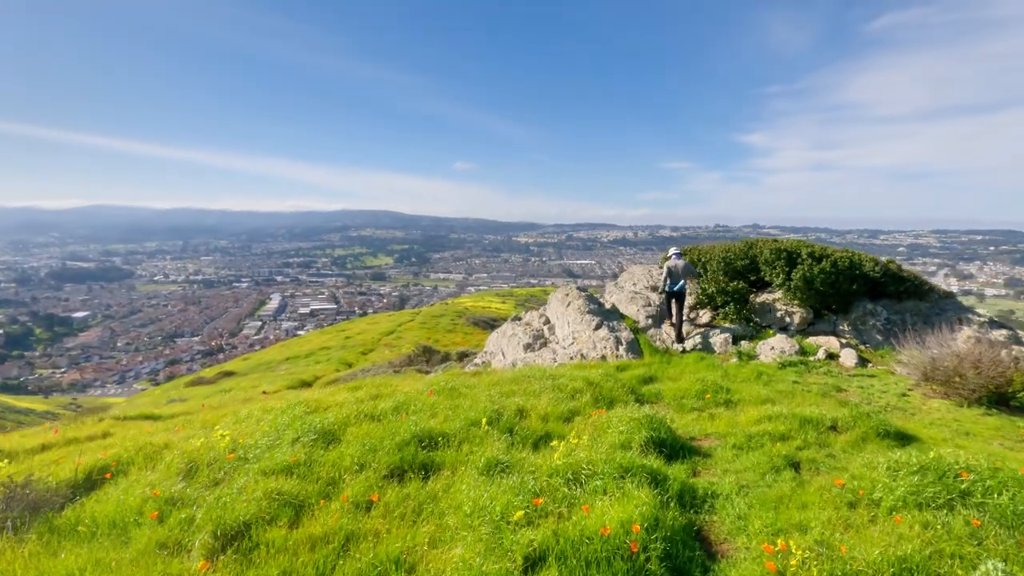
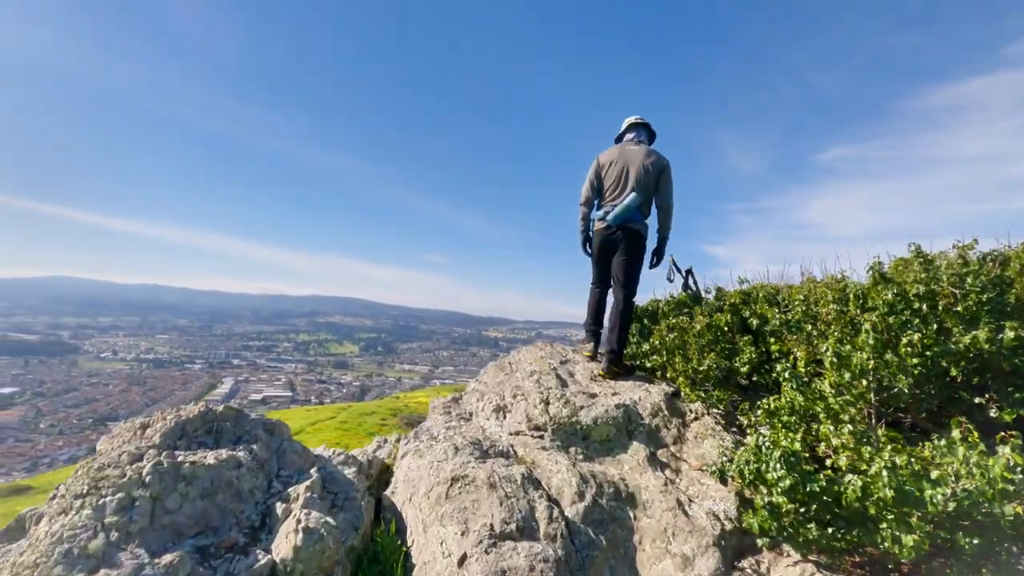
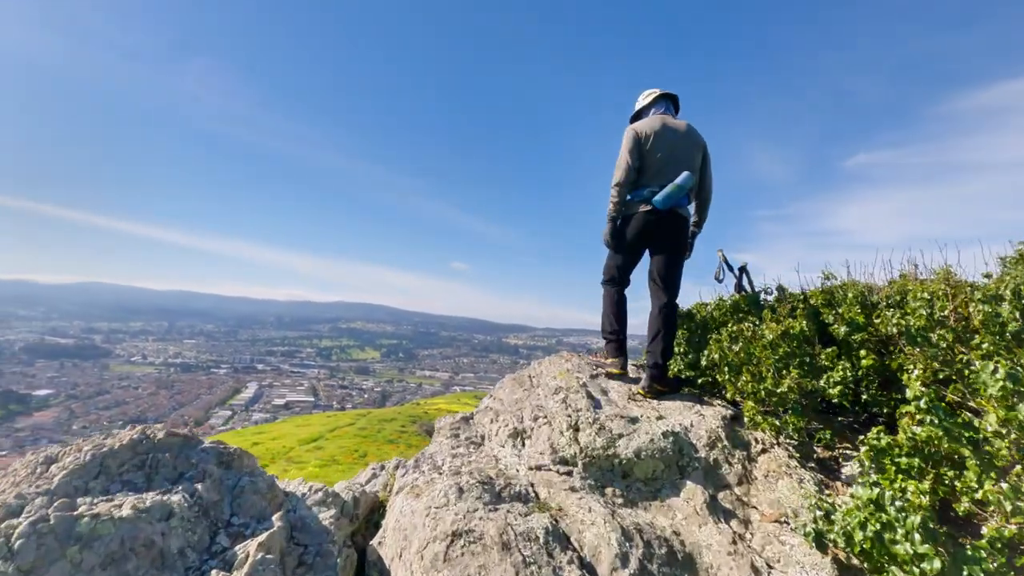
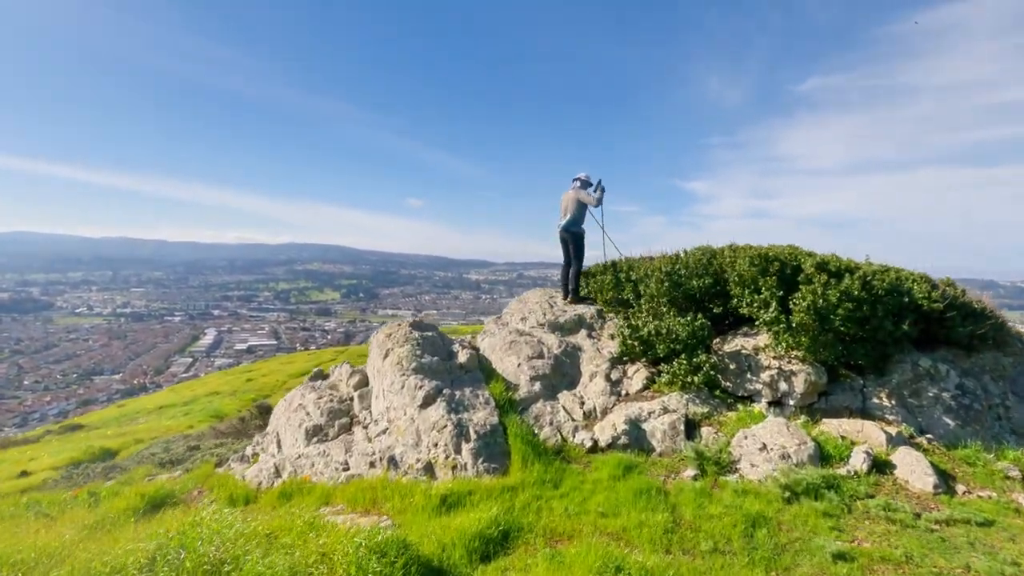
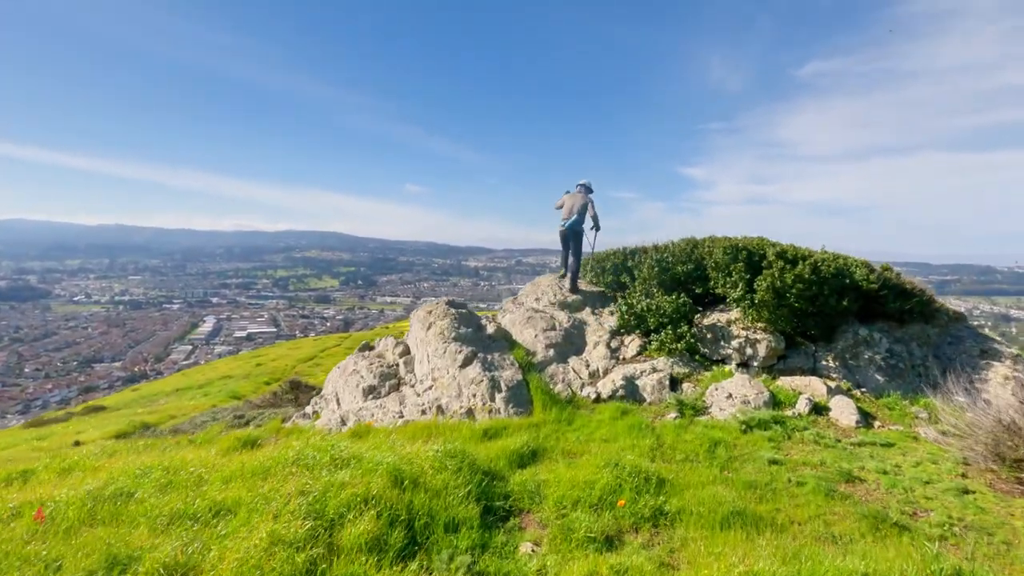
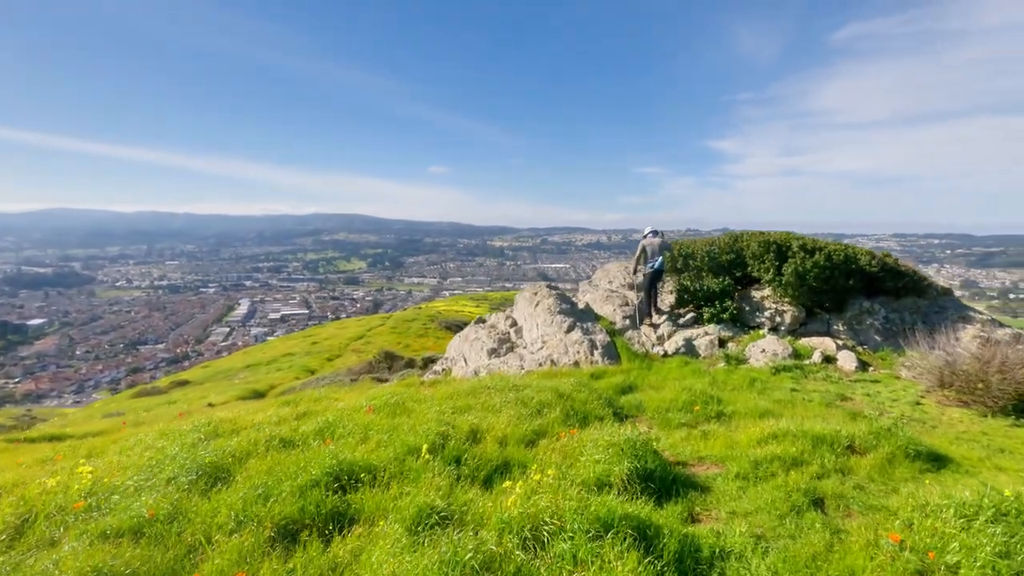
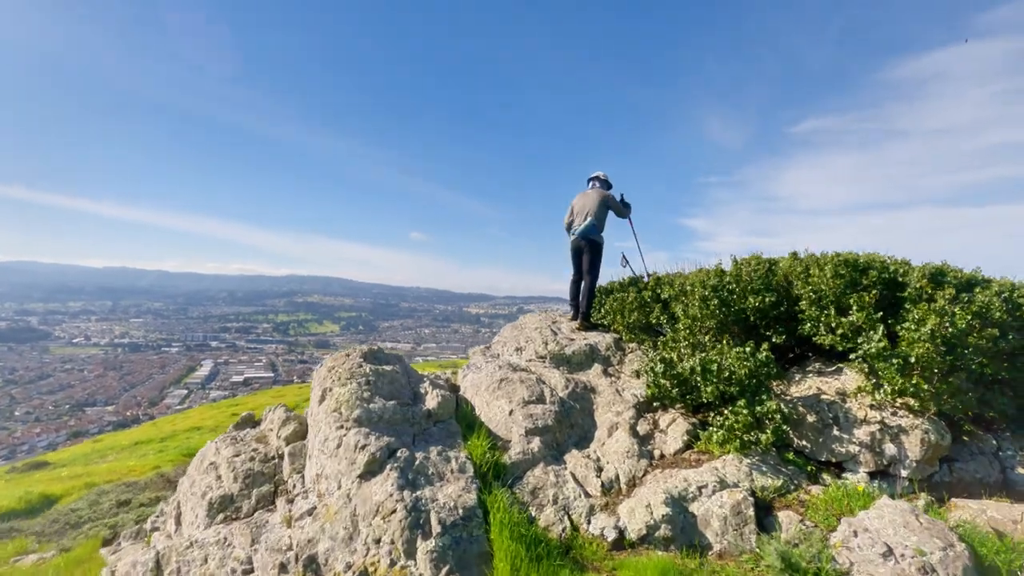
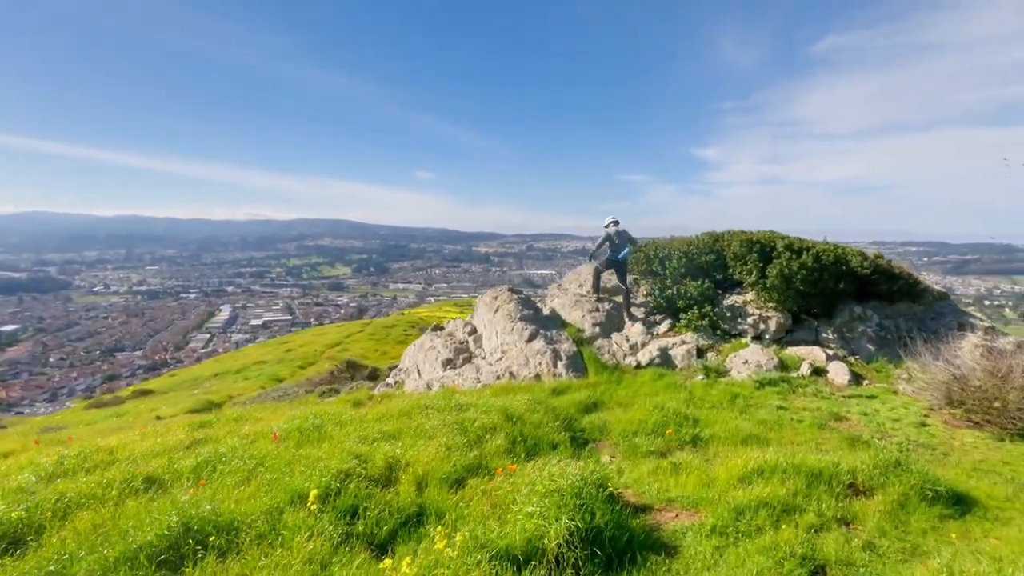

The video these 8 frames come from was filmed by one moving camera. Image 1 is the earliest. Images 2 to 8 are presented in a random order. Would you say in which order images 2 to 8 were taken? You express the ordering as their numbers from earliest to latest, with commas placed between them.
6, 8, 5, 4, 7, 2, 3
